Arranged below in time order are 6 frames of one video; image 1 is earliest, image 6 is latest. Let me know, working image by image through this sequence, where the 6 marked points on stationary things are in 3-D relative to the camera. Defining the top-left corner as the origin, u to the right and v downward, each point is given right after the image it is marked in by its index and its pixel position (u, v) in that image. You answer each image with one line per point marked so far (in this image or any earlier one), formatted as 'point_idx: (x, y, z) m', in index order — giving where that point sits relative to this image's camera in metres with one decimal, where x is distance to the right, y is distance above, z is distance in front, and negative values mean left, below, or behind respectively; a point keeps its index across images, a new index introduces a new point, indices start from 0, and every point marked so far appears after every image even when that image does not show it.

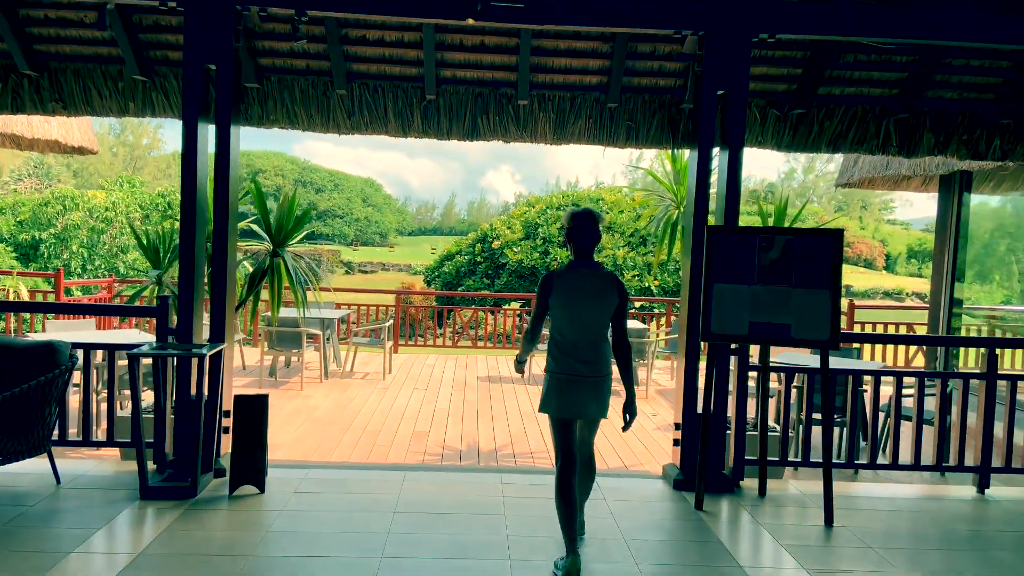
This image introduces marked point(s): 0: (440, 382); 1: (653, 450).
0: (-0.7, -1.0, +7.6) m
1: (+1.0, -1.1, +5.2) m
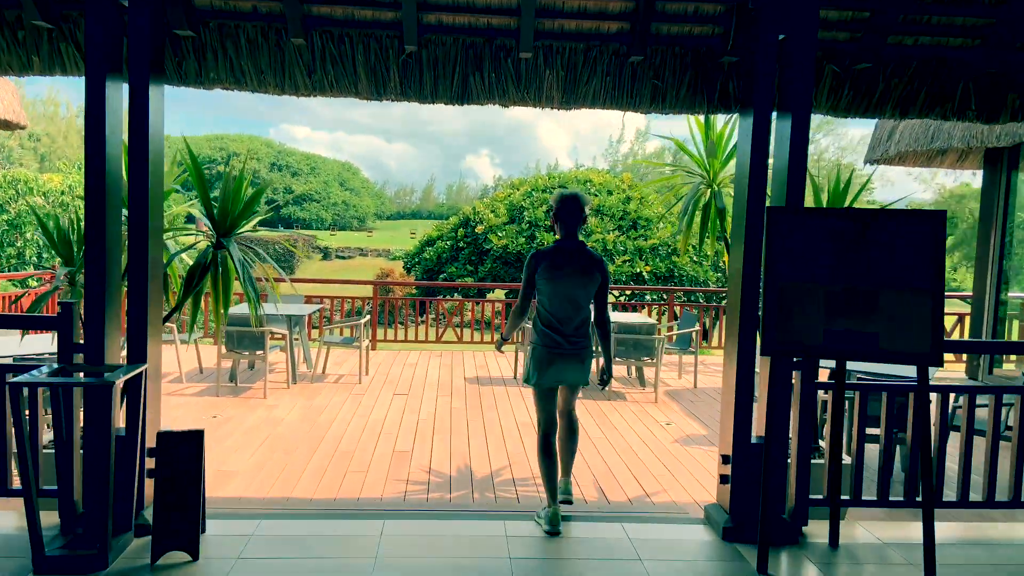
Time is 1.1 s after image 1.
0: (-0.8, -0.9, +6.8) m
1: (+1.0, -1.1, +4.5) m
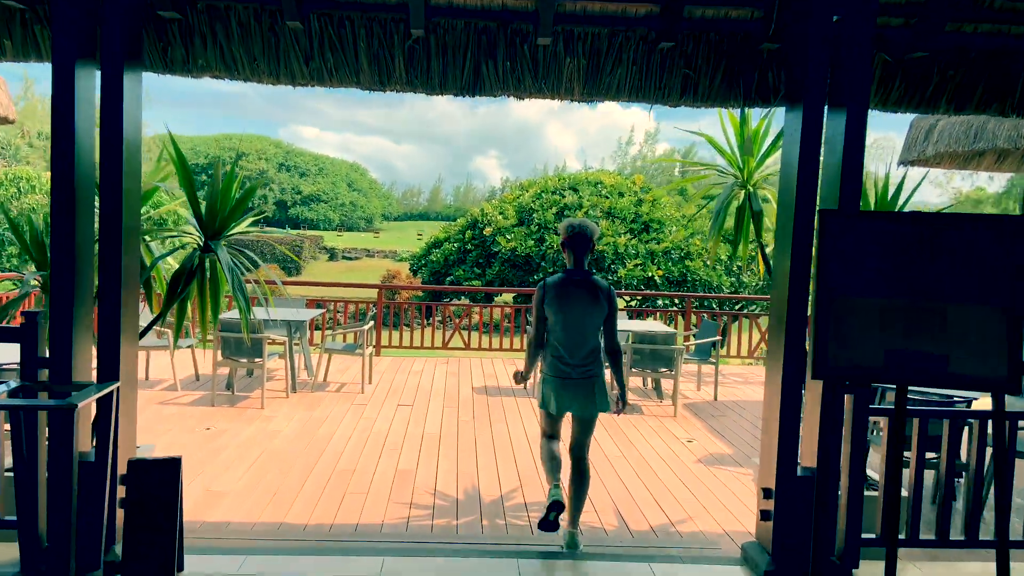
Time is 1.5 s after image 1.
0: (-0.7, -0.9, +6.5) m
1: (+1.0, -1.2, +4.1) m
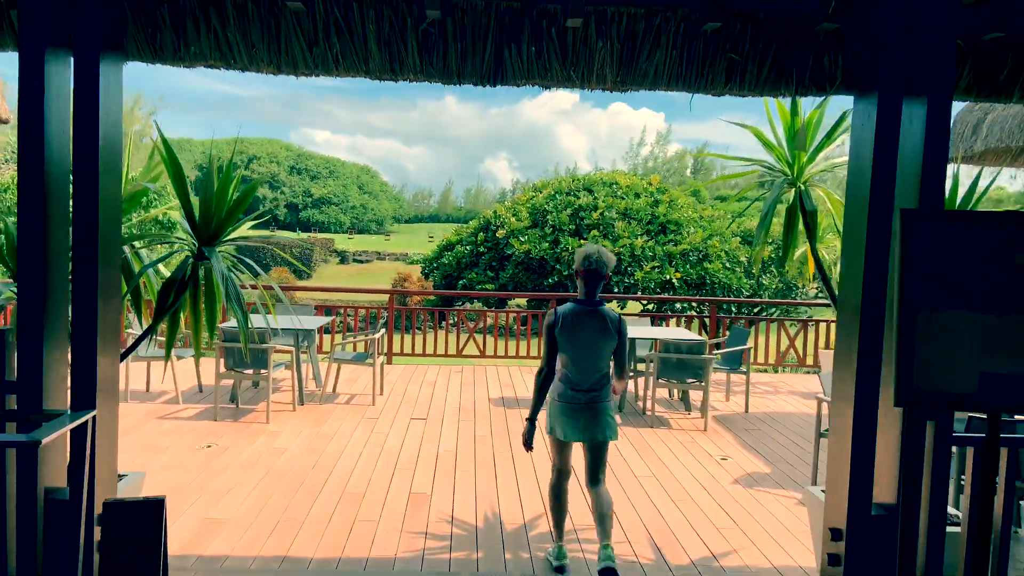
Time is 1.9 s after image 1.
0: (-0.6, -1.0, +6.1) m
1: (+1.2, -1.2, +3.8) m
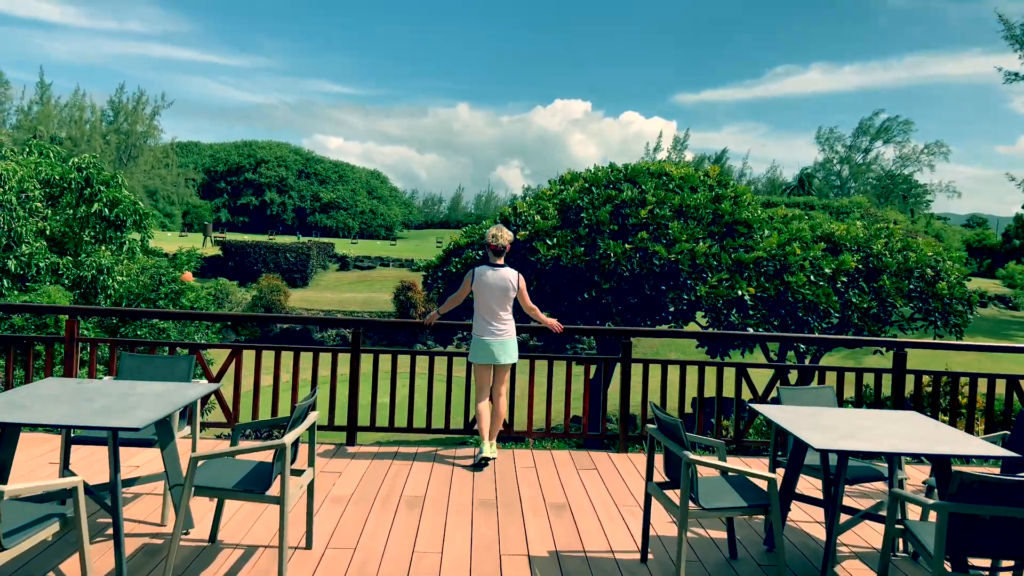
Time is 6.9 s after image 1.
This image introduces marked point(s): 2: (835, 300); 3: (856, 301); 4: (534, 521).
0: (-0.3, -1.1, +2.8) m
1: (+1.4, -1.4, +0.5) m
2: (+5.3, -0.2, +12.4) m
3: (+6.0, -0.2, +13.0) m
4: (+0.1, -1.1, +3.6) m
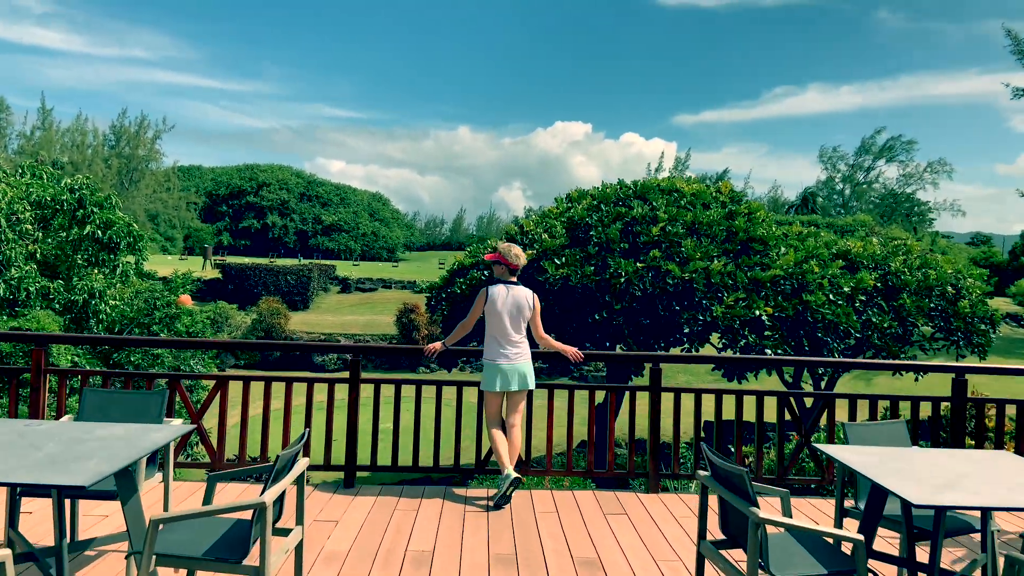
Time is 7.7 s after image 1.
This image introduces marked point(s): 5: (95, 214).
0: (-0.2, -1.2, +2.3) m
1: (+1.5, -1.4, 0.0) m
2: (+5.4, -0.5, +11.9) m
3: (+6.1, -0.5, +12.5) m
4: (+0.2, -1.2, +3.1) m
5: (-7.7, +1.4, +13.8) m
